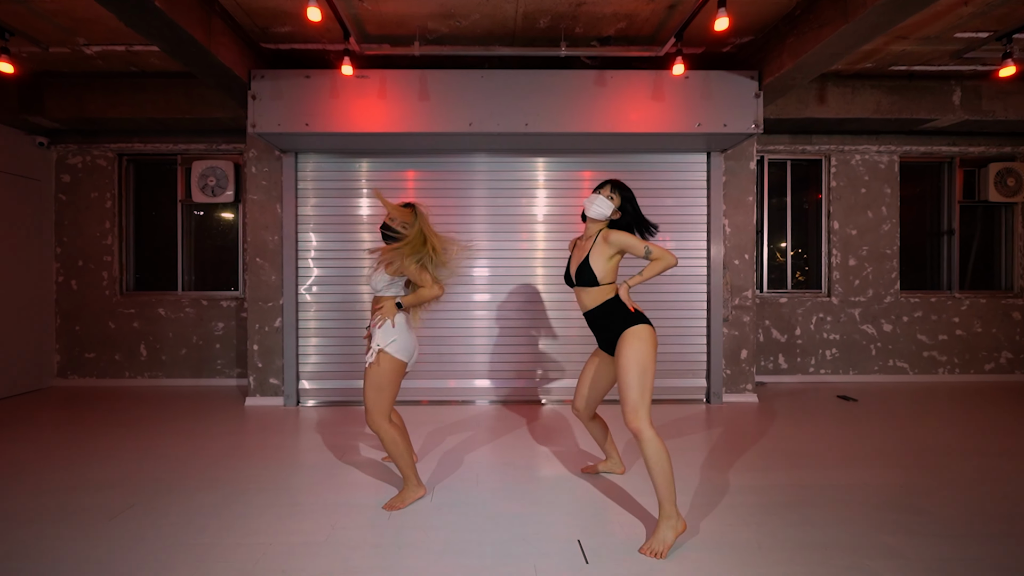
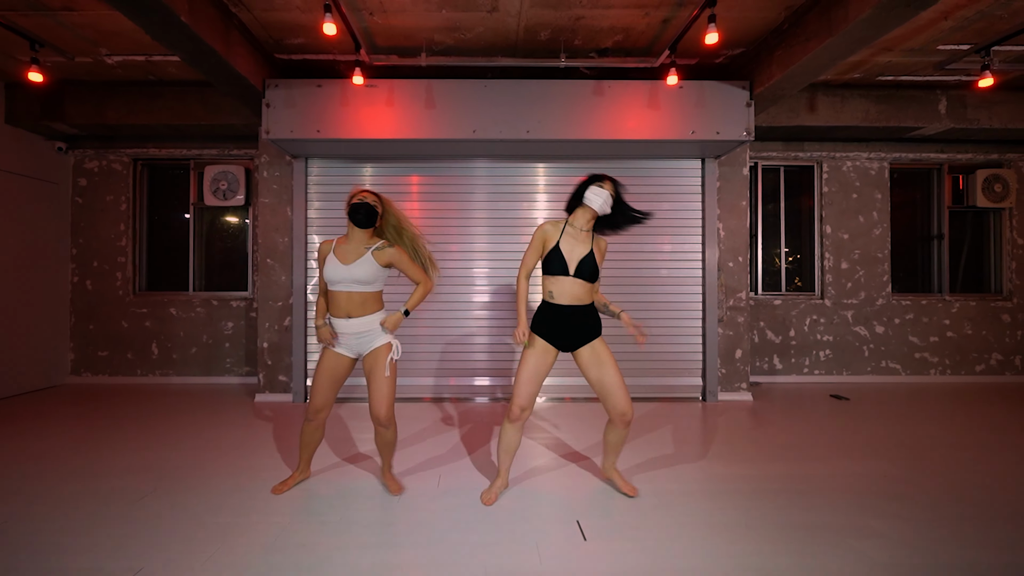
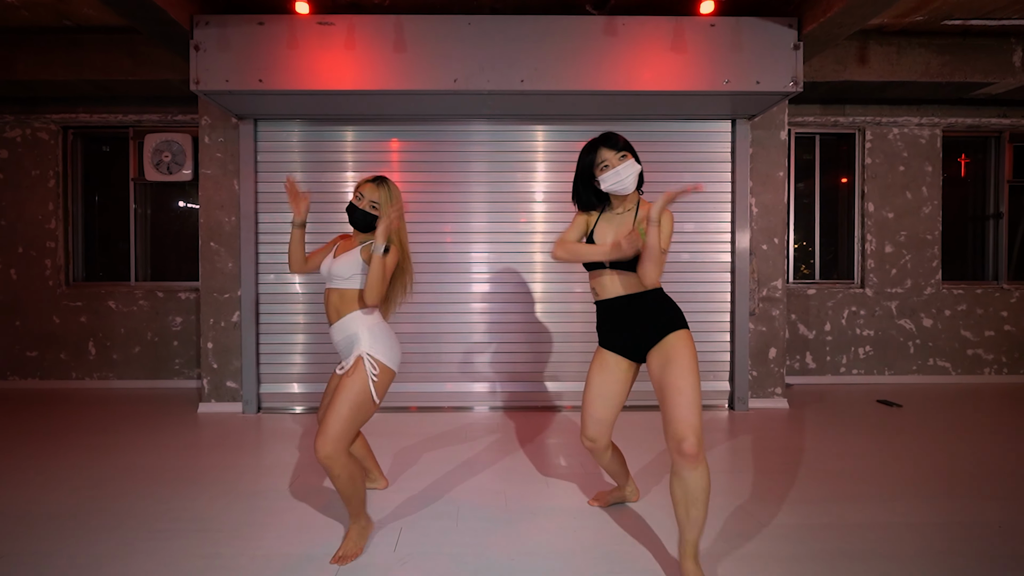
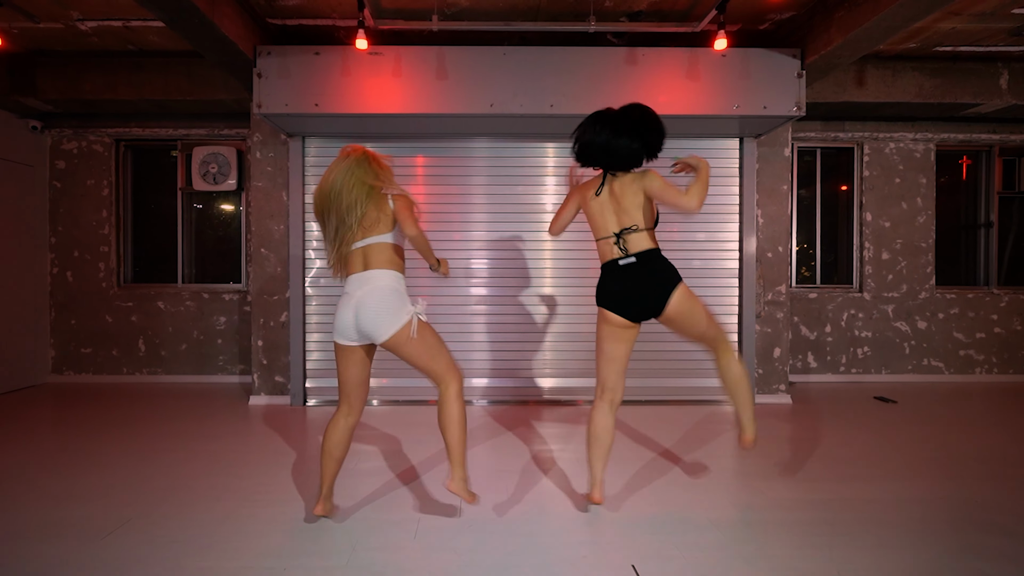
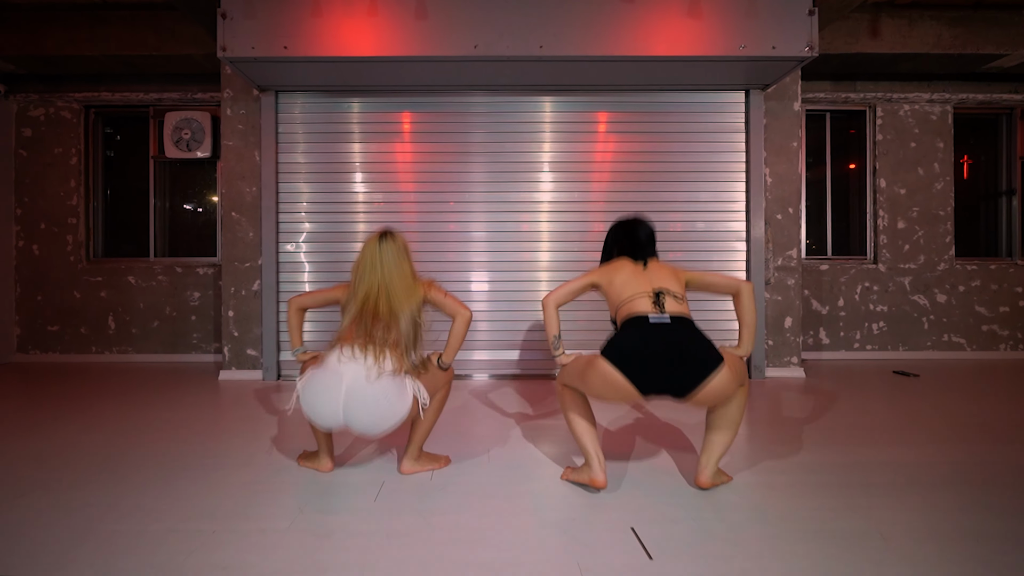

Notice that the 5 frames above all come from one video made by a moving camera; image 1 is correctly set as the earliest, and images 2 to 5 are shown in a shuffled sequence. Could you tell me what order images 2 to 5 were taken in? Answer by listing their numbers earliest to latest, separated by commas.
3, 2, 4, 5
